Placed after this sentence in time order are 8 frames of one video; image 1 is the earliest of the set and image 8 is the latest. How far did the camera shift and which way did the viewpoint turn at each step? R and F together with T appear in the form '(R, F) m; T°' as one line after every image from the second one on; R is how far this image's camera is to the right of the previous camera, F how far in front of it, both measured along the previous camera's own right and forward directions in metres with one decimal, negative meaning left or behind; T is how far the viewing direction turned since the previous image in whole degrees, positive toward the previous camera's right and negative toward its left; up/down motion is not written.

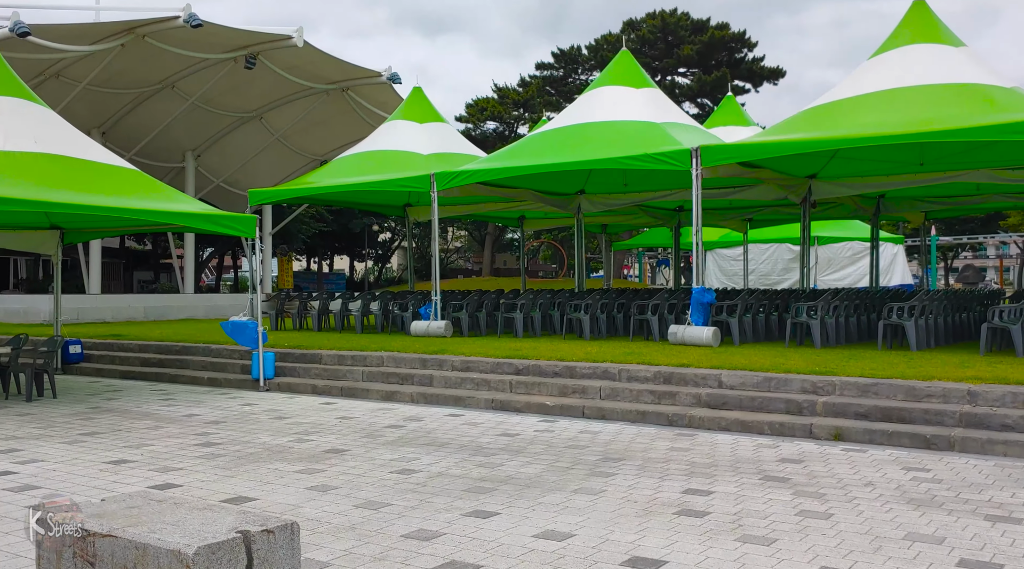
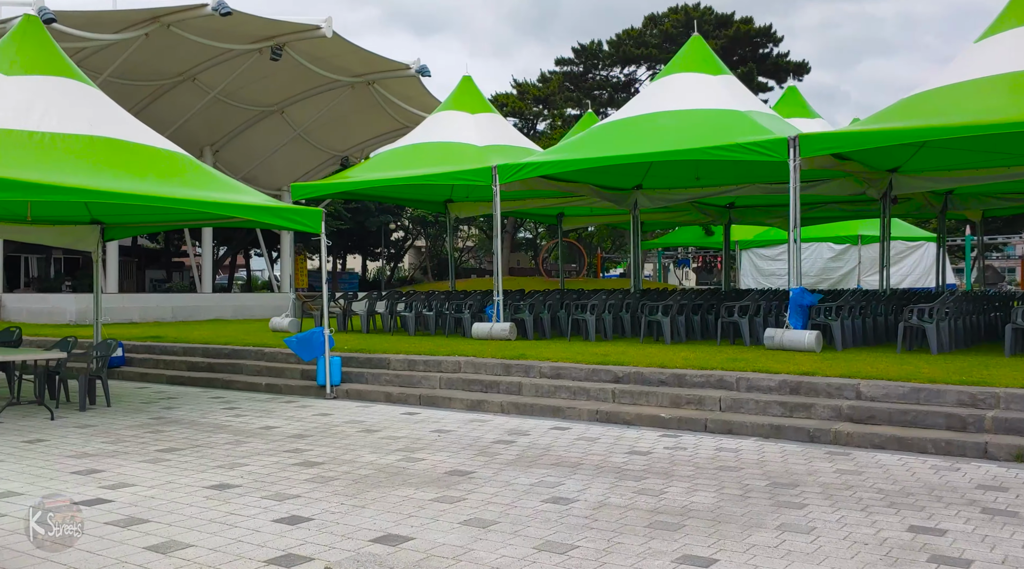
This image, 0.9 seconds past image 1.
(-1.1, +0.8) m; 0°
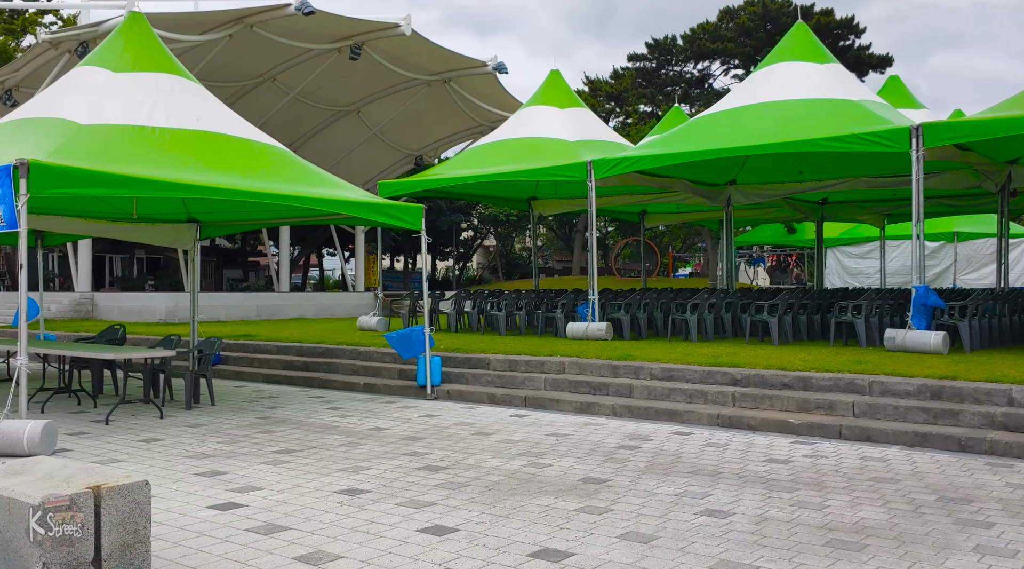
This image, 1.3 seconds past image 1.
(-0.5, +0.3) m; -4°
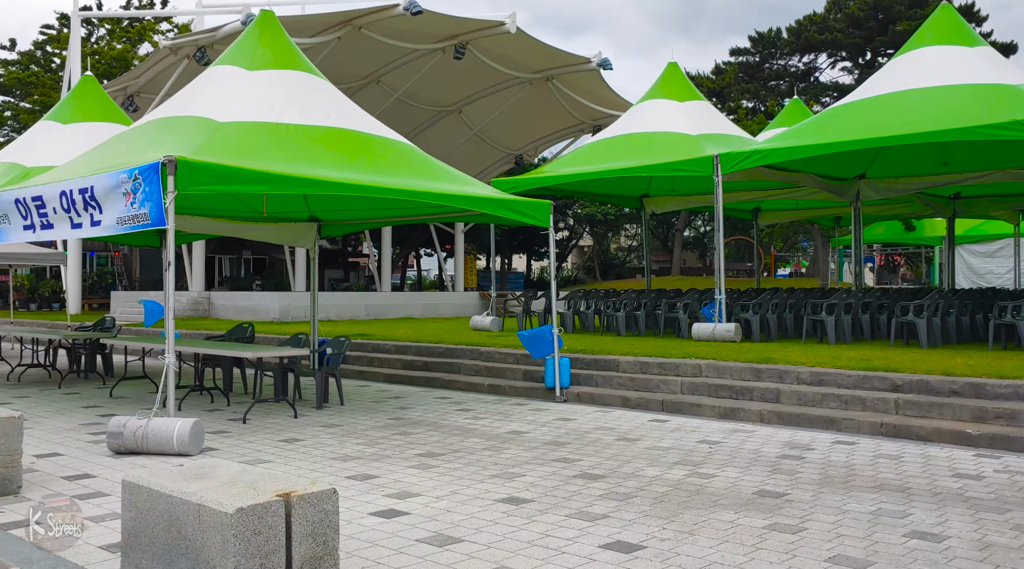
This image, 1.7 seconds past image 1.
(-0.5, +0.3) m; -6°
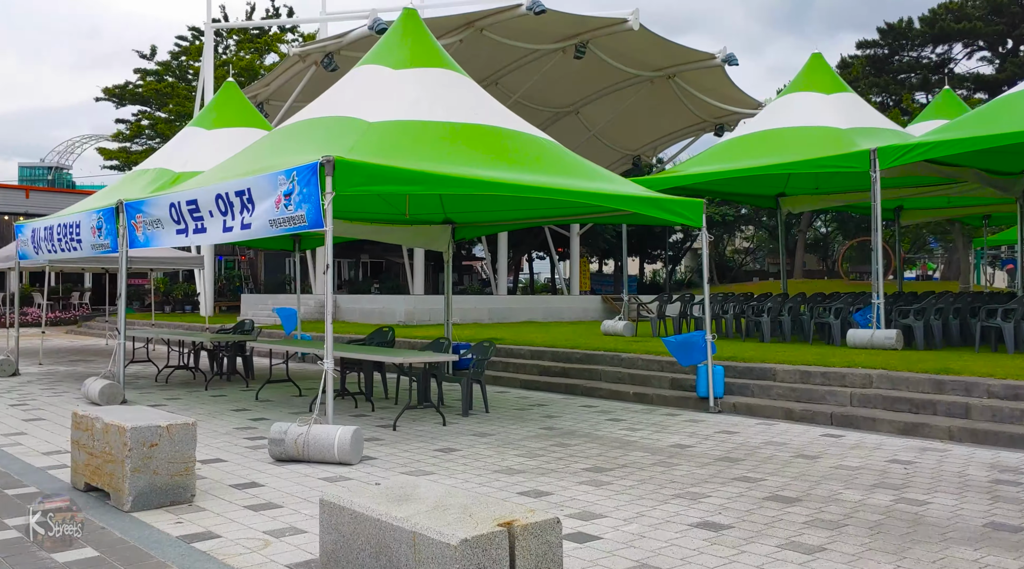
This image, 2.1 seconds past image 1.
(-0.5, +0.4) m; -7°
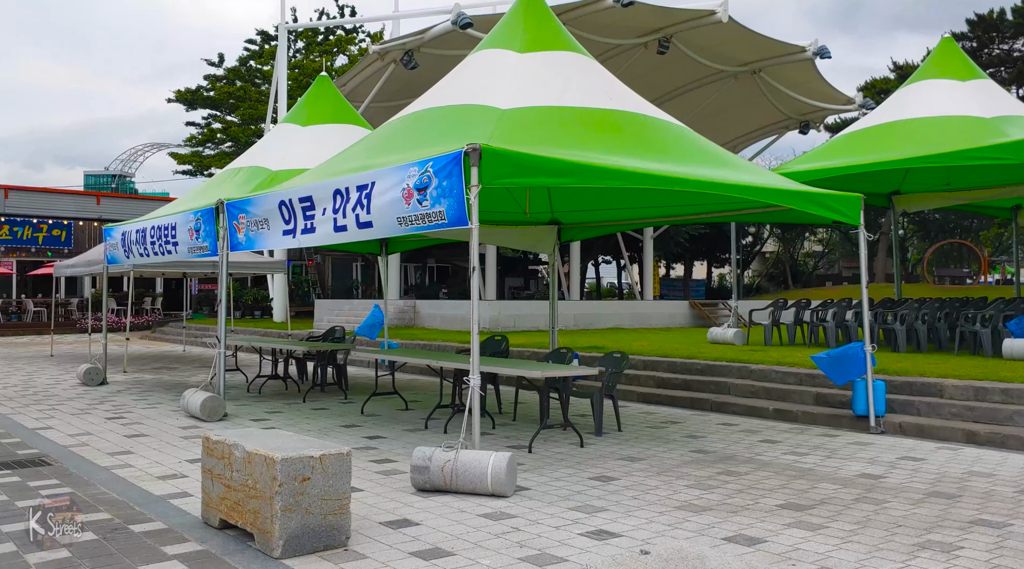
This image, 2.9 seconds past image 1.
(-0.8, +0.8) m; -3°
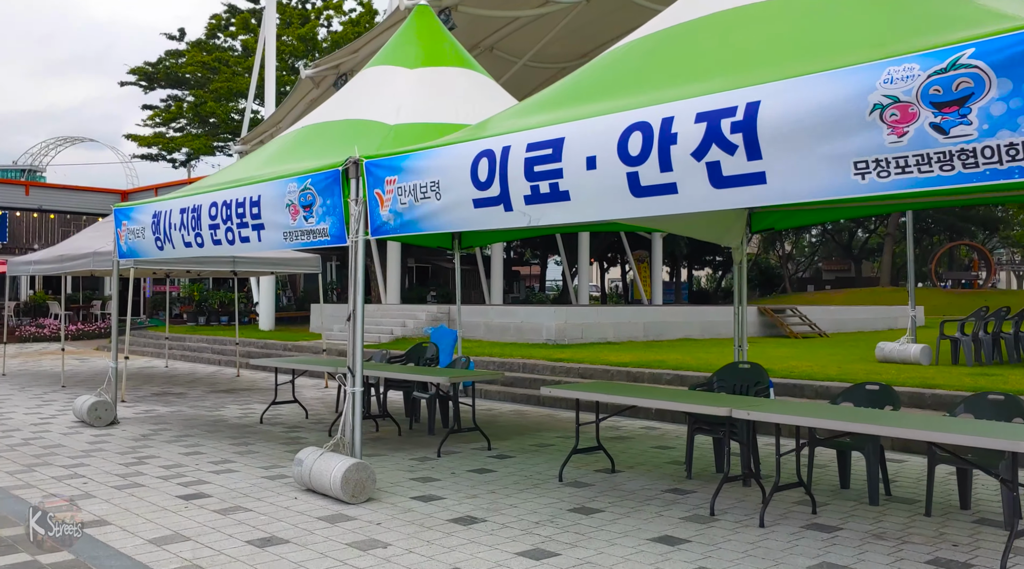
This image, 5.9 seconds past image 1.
(-2.5, +3.1) m; +5°
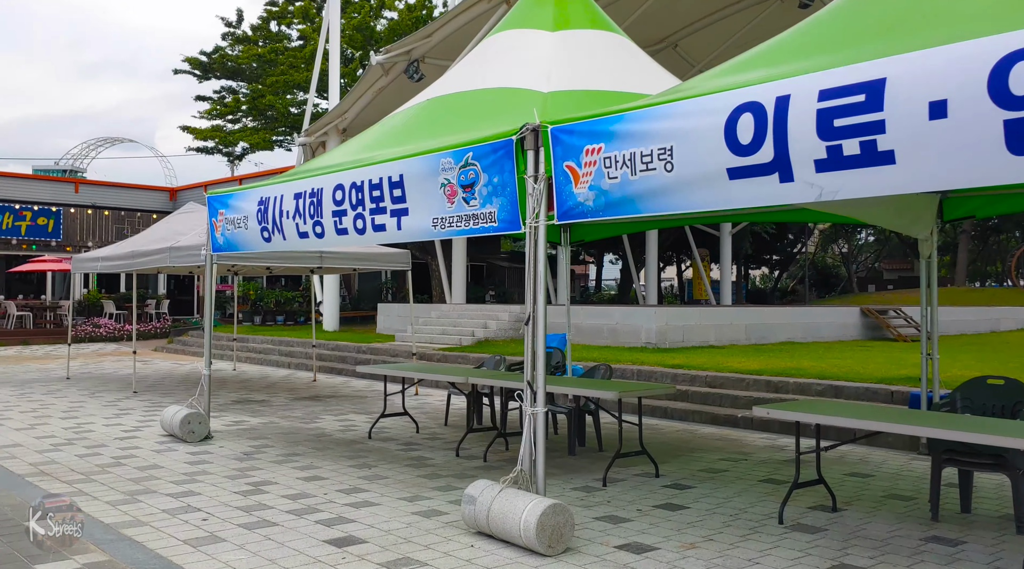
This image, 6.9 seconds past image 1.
(-1.1, +1.1) m; -2°
